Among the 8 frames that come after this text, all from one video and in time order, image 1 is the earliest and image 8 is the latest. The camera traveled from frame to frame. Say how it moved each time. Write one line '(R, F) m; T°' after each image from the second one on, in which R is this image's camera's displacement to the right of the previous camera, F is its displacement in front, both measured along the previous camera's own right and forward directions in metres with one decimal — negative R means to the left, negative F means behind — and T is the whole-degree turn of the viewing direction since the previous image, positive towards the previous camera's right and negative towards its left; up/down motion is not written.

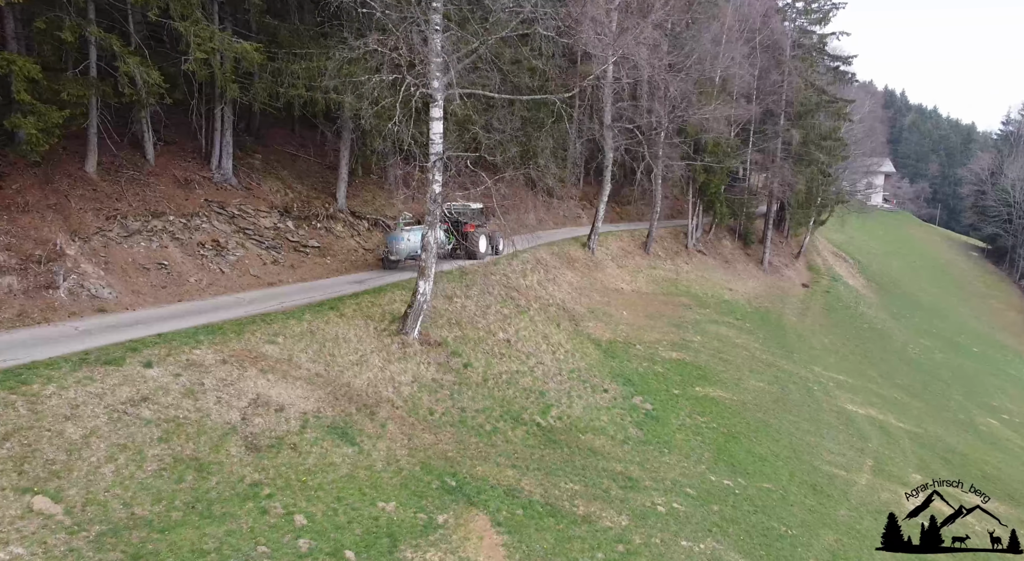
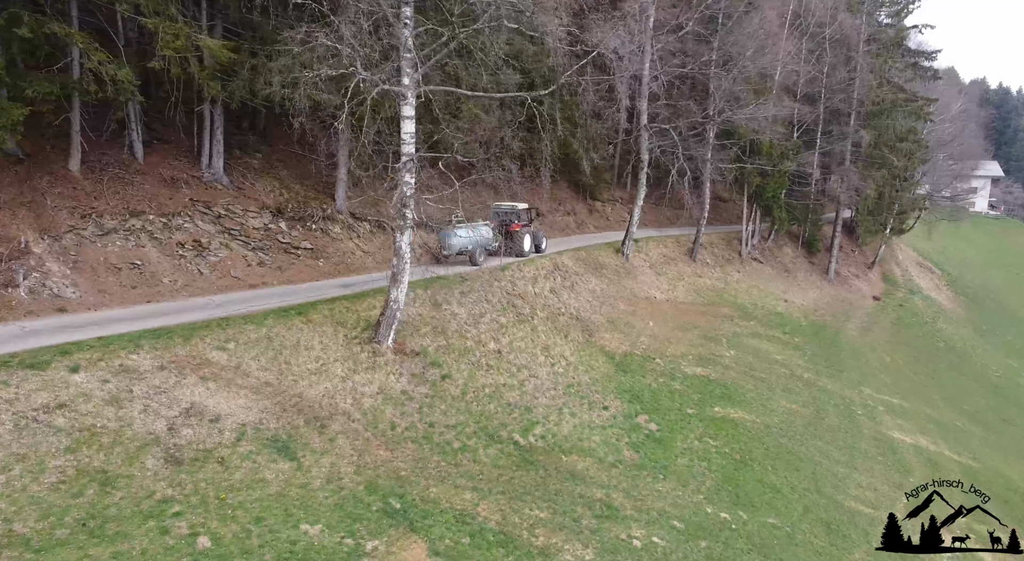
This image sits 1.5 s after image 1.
(+1.8, +1.0) m; -6°
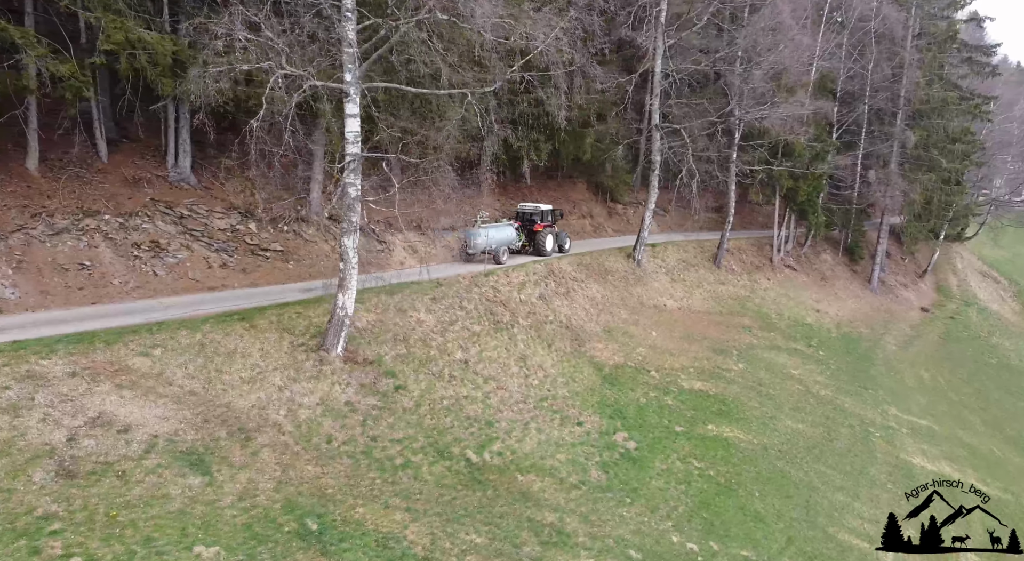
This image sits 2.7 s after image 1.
(+1.8, +0.9) m; -4°
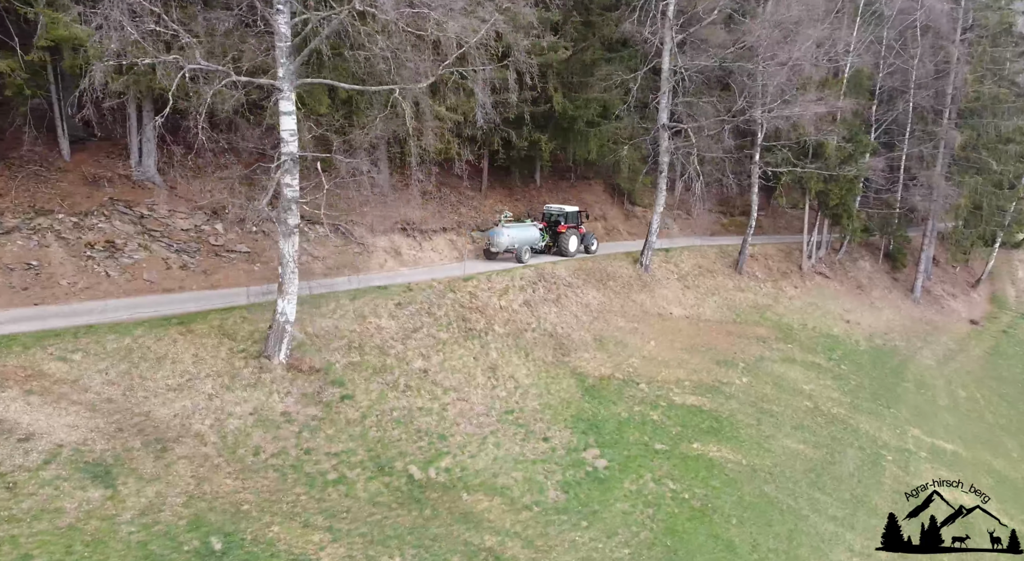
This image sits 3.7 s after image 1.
(+1.8, +0.8) m; -4°
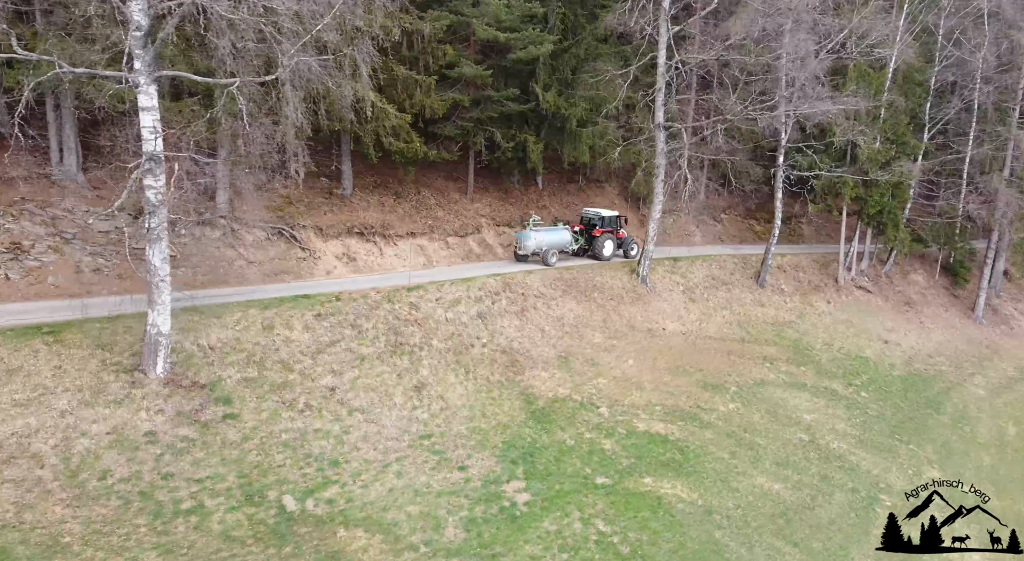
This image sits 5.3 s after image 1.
(+3.0, +1.5) m; -6°
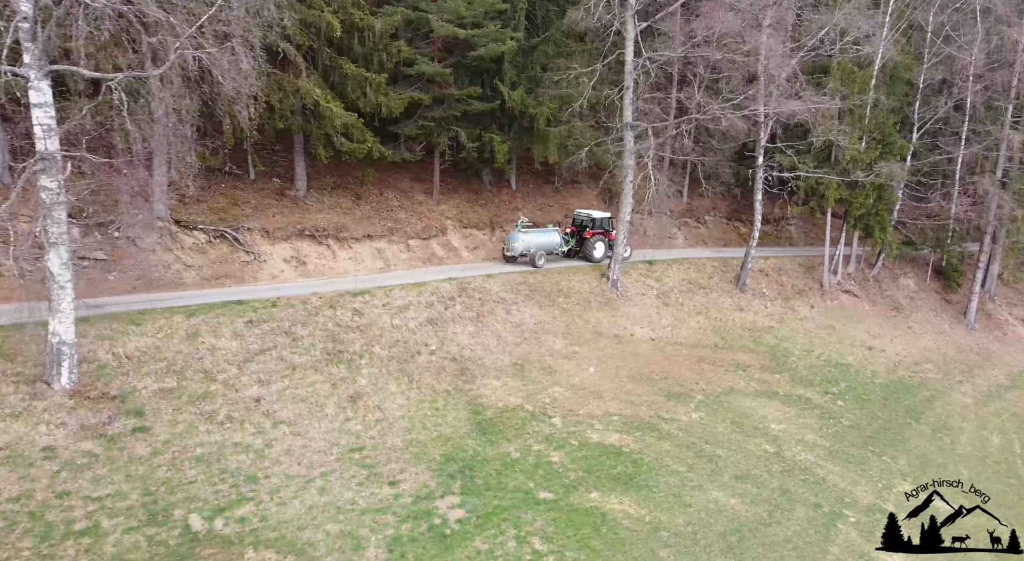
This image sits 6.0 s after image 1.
(+1.3, +0.6) m; -1°
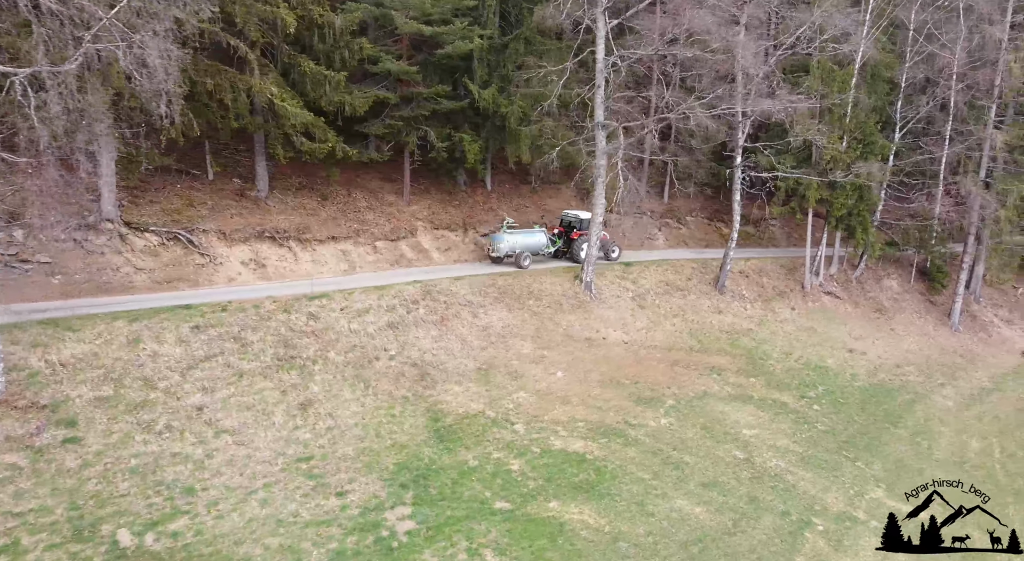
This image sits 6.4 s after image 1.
(+0.8, +0.4) m; 0°
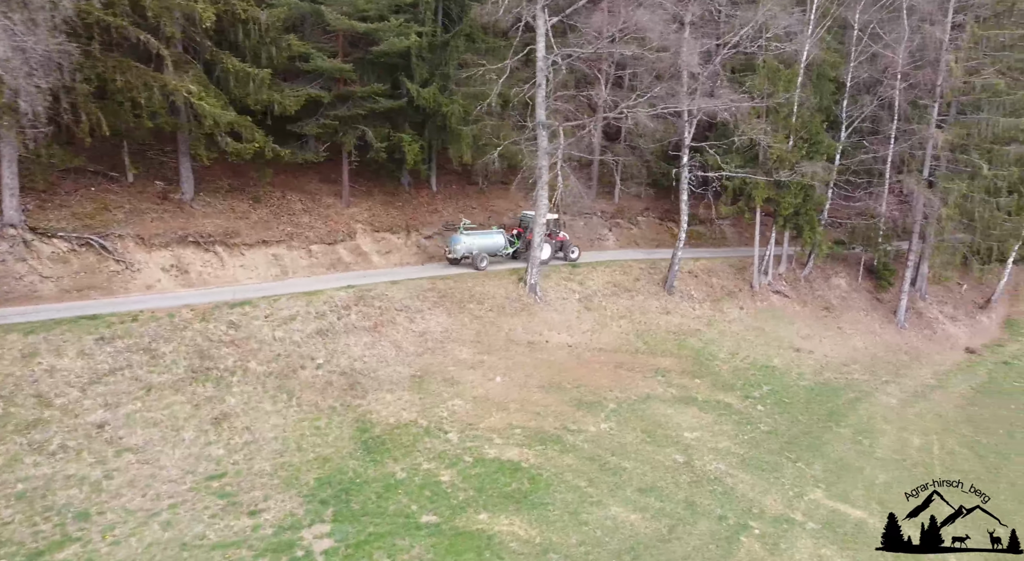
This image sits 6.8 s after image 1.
(+0.8, +0.4) m; +3°
